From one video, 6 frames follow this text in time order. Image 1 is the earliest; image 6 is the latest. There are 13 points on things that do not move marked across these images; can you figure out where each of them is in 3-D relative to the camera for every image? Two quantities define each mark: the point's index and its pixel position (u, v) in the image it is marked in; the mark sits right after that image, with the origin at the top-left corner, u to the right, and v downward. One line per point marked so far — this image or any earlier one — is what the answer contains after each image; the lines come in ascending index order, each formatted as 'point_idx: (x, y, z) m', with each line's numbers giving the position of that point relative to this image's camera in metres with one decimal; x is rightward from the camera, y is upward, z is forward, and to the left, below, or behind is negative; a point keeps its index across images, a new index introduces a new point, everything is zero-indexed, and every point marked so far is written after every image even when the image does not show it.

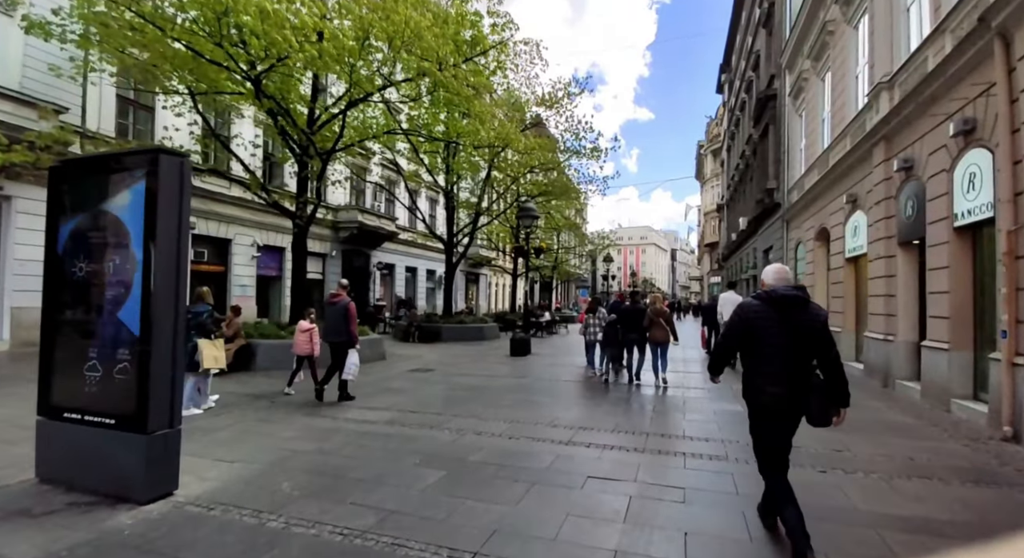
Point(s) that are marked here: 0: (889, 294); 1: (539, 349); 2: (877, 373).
0: (+6.7, -0.3, +9.2) m
1: (+0.8, -2.3, +16.6) m
2: (+6.6, -1.7, +9.5) m
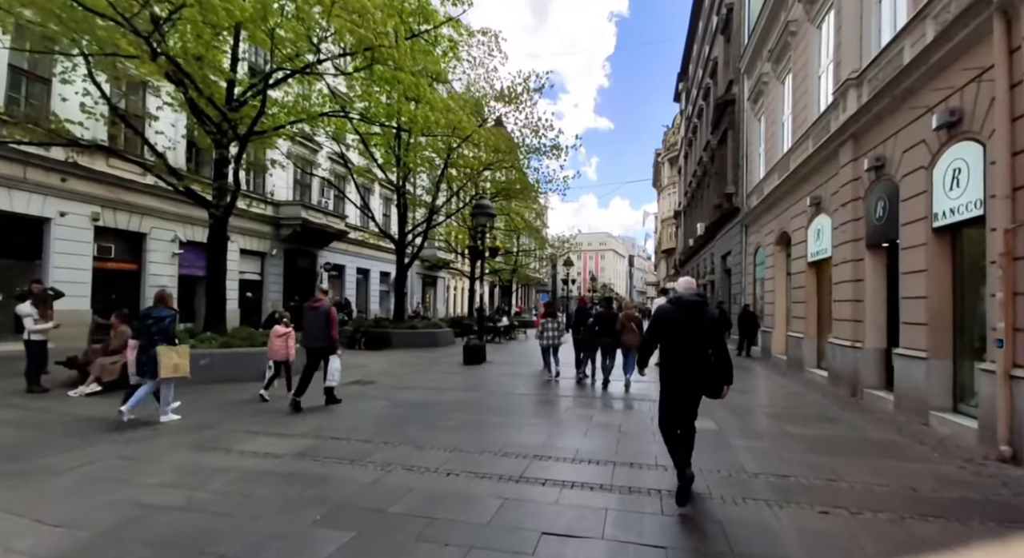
0: (+5.8, -0.4, +8.7) m
1: (-0.6, -2.4, +15.7) m
2: (+5.8, -1.8, +9.0) m
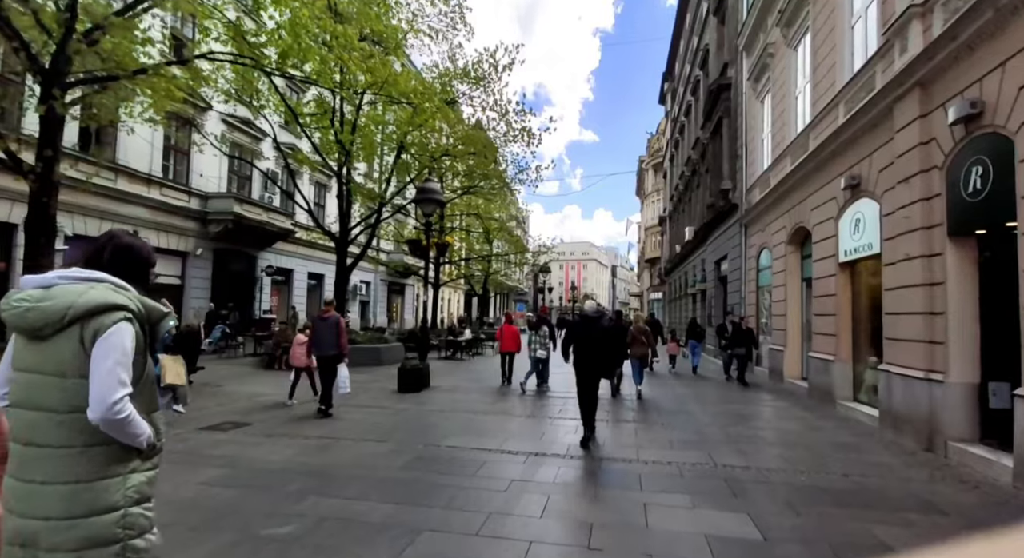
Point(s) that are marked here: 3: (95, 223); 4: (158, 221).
0: (+5.0, -0.4, +6.2) m
1: (-1.7, -2.5, +12.9) m
2: (+4.9, -1.8, +6.4) m
3: (-12.6, +1.6, +16.0) m
4: (-12.1, +1.9, +18.0) m
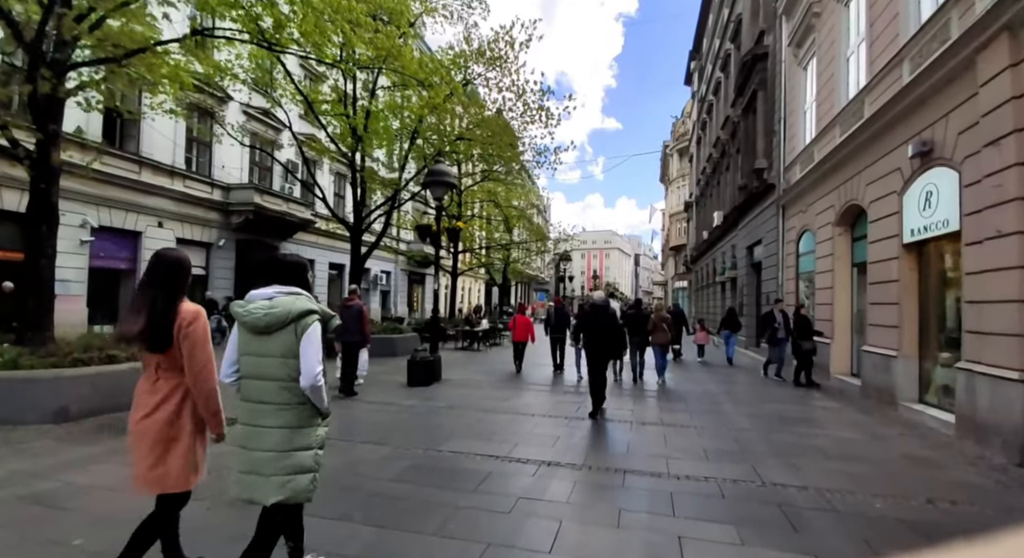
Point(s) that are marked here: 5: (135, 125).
0: (+5.1, -0.2, +5.1) m
1: (-1.2, -2.2, +12.1) m
2: (+5.0, -1.6, +5.4) m
3: (-12.1, +2.0, +15.6) m
4: (-11.5, +2.3, +17.7) m
5: (-11.4, +4.6, +15.4) m
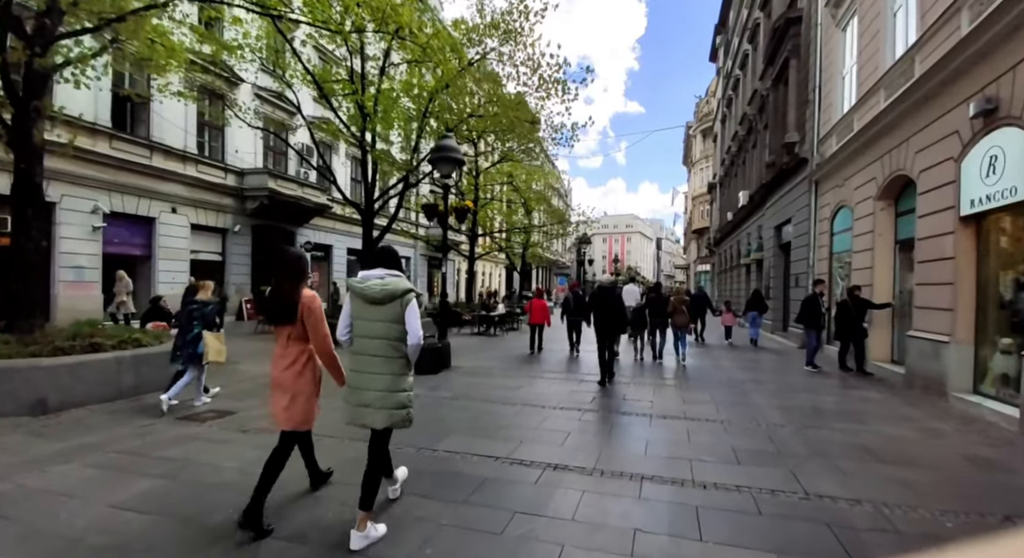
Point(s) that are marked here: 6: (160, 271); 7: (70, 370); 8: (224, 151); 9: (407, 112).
0: (+5.1, 0.0, +4.3) m
1: (-0.9, -1.8, +11.6) m
2: (+5.0, -1.4, +4.6) m
3: (-11.7, +2.4, +15.4) m
4: (-11.0, +2.7, +17.4) m
5: (-11.1, +5.0, +15.0) m
6: (-10.0, +0.2, +14.4) m
7: (-5.1, -1.1, +6.0) m
8: (-10.7, +4.7, +18.7) m
9: (-3.5, +5.7, +16.6) m
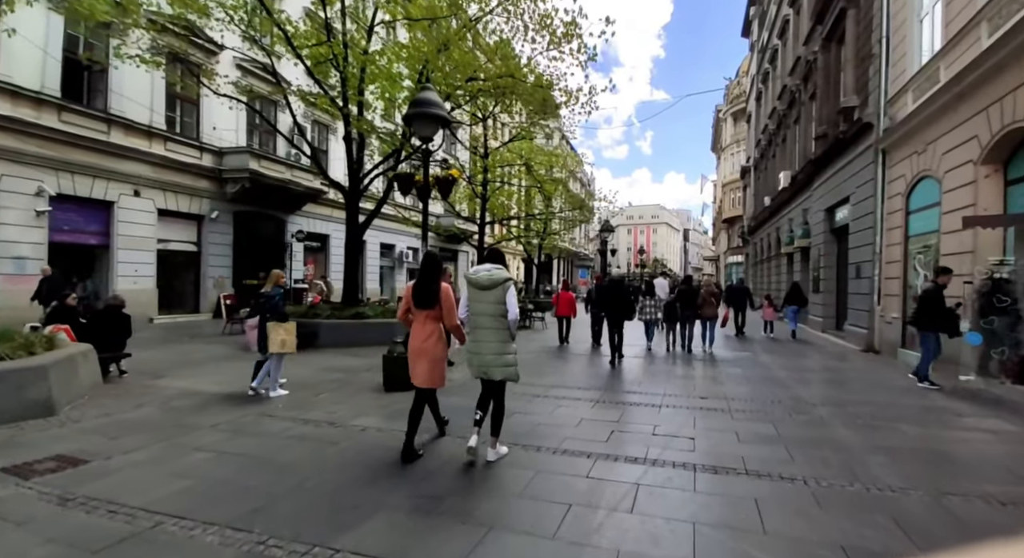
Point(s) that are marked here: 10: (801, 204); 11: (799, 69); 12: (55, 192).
0: (+4.8, +0.1, +2.1) m
1: (-0.9, -1.6, +9.8) m
2: (+4.8, -1.3, +2.5) m
3: (-11.4, +2.6, +14.0) m
4: (-10.7, +3.0, +16.0) m
5: (-10.8, +5.2, +13.6) m
6: (-9.8, +0.4, +12.9) m
7: (-5.3, -1.0, +4.3) m
8: (-10.3, +5.0, +17.2) m
9: (-3.2, +5.9, +14.8) m
10: (+11.0, +2.8, +19.7) m
11: (+11.1, +8.1, +19.9) m
12: (-10.8, +2.0, +12.4) m
